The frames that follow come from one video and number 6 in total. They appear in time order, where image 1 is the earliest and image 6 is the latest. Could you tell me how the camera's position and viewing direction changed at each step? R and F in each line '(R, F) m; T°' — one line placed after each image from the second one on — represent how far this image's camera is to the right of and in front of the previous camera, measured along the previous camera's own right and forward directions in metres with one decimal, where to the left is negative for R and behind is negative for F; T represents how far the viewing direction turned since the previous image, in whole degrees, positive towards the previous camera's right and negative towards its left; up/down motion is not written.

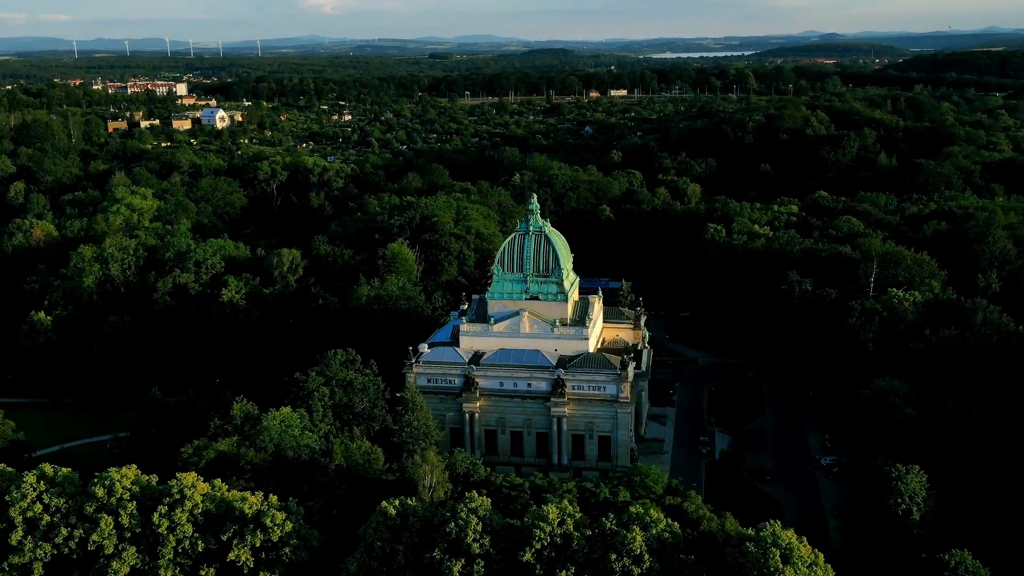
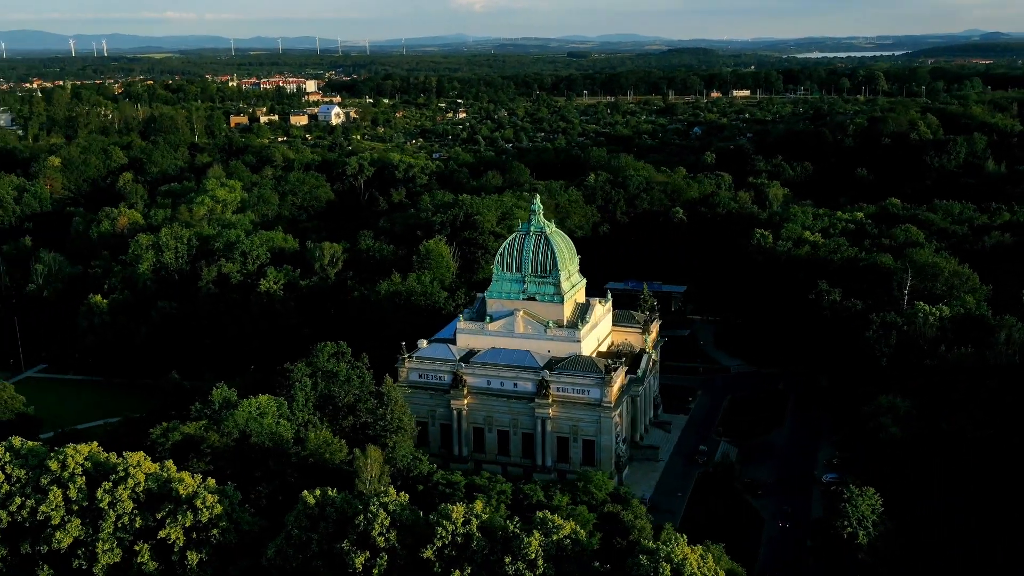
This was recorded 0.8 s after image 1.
(+7.5, +0.4) m; -8°
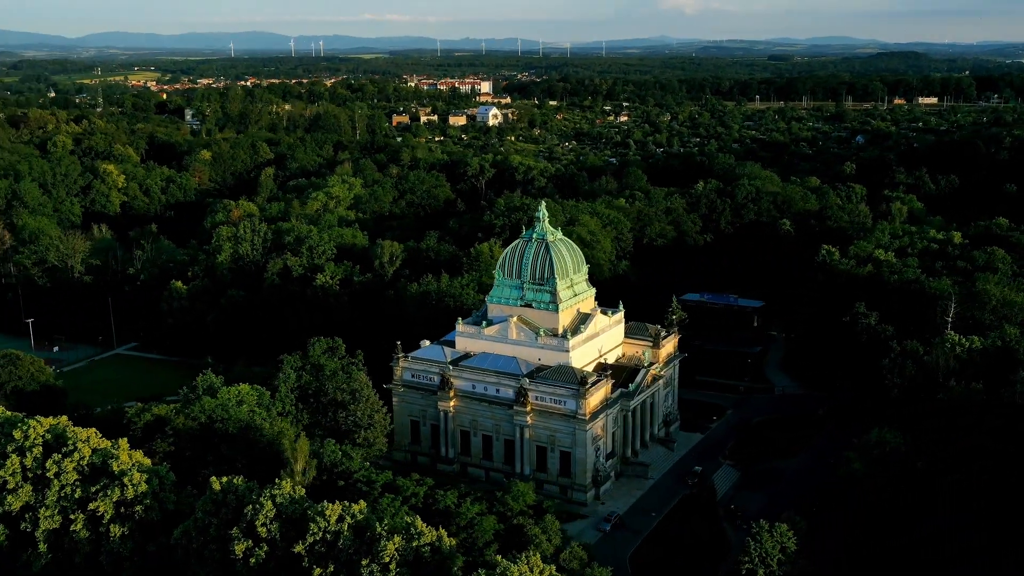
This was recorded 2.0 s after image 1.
(+10.5, +1.0) m; -11°
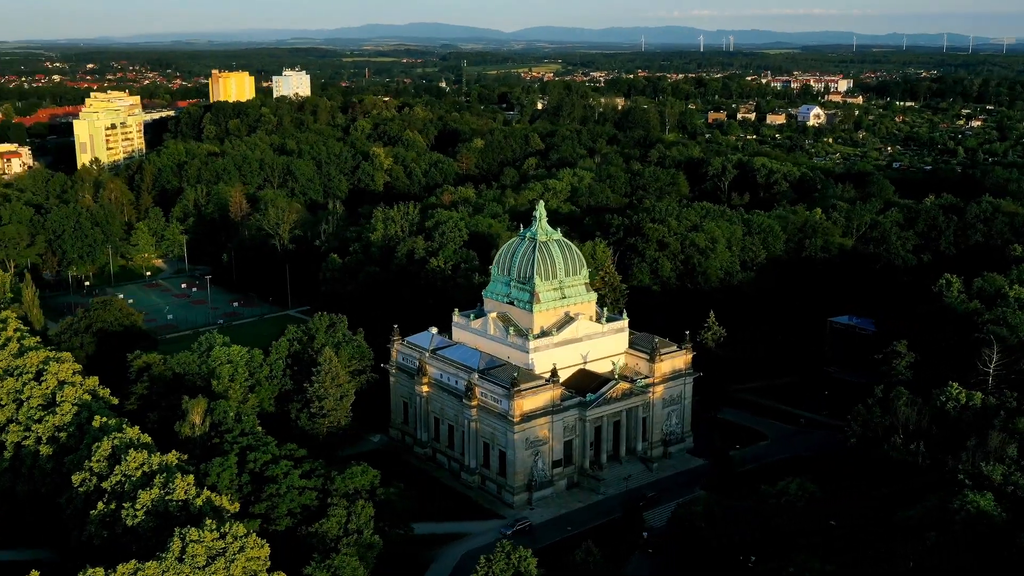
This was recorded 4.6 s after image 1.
(+21.4, +4.0) m; -22°
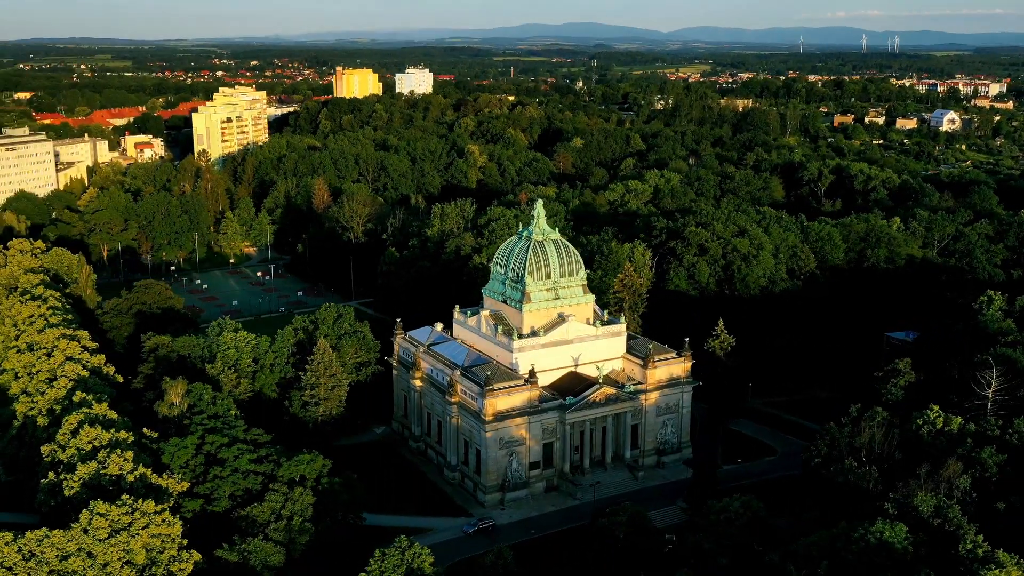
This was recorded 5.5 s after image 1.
(+8.1, +0.9) m; -8°
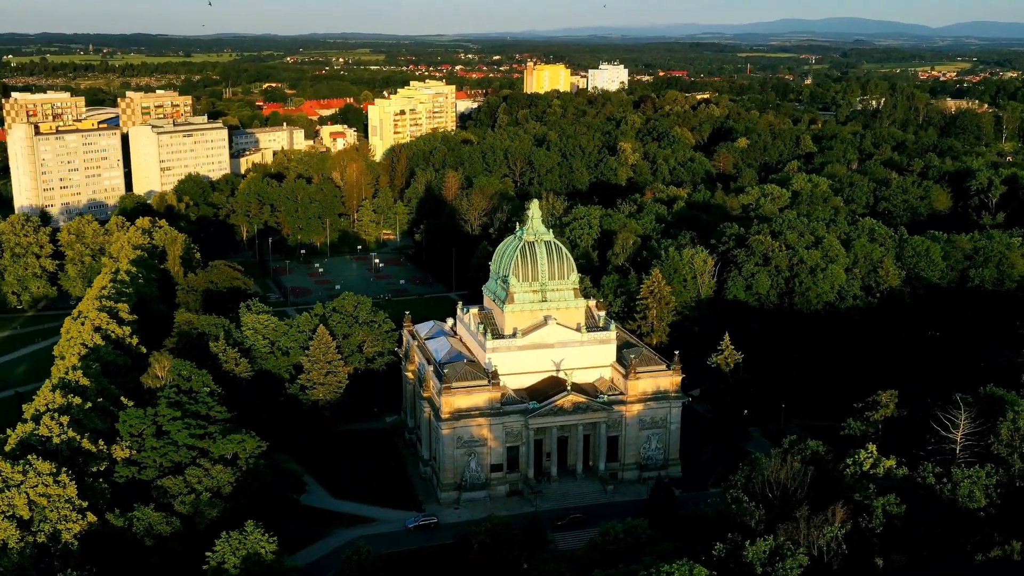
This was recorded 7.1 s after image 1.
(+13.0, +2.2) m; -13°
